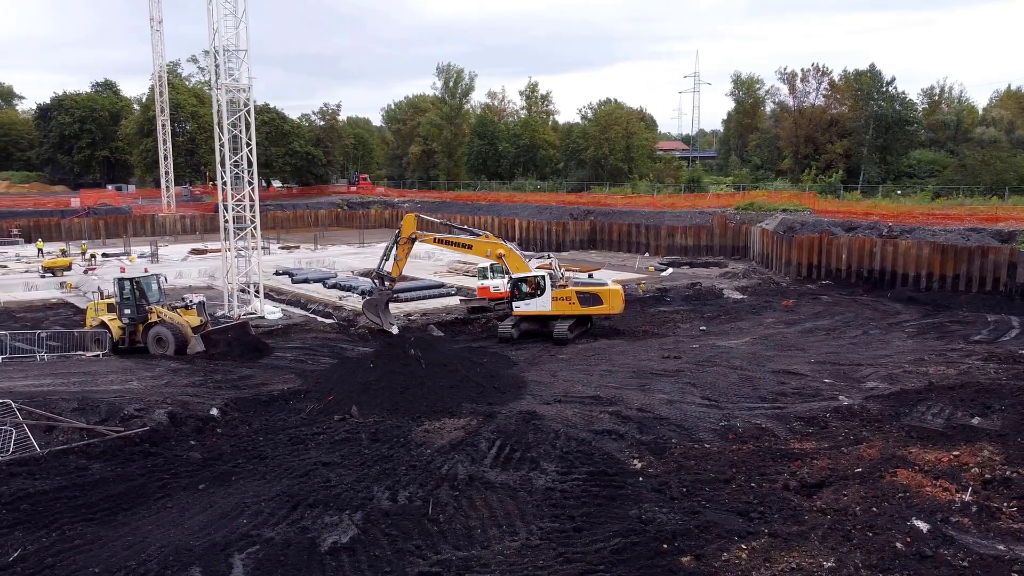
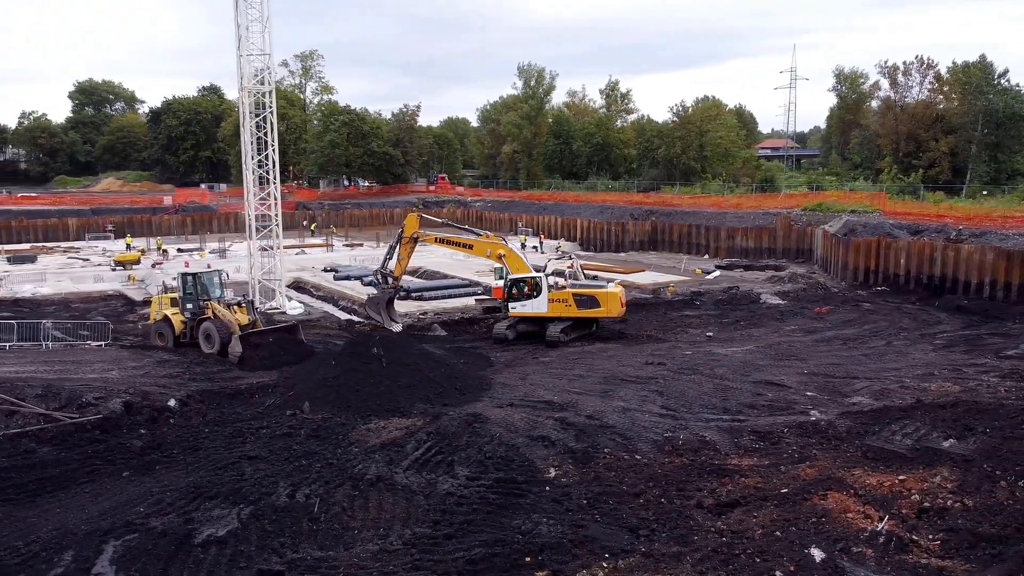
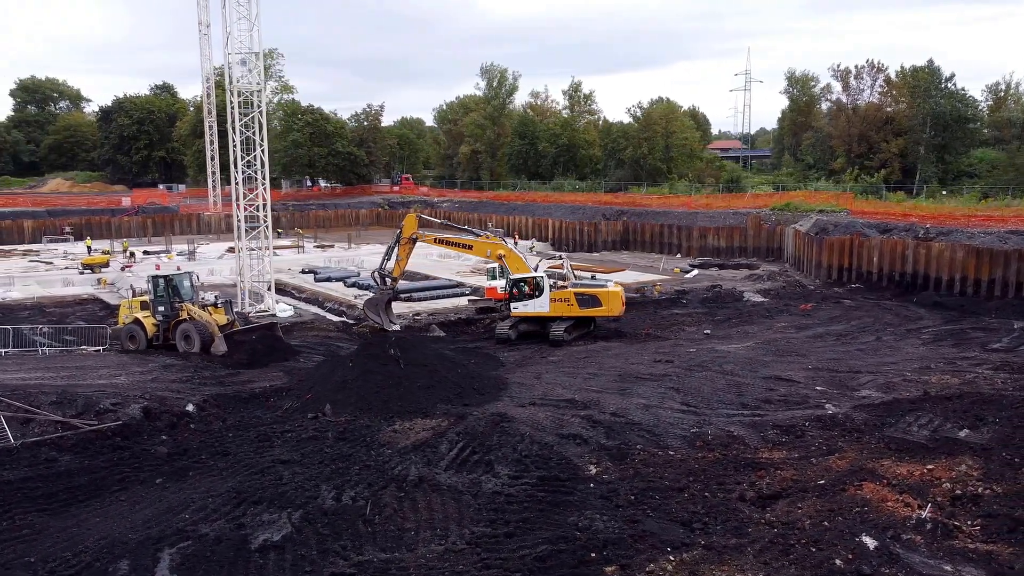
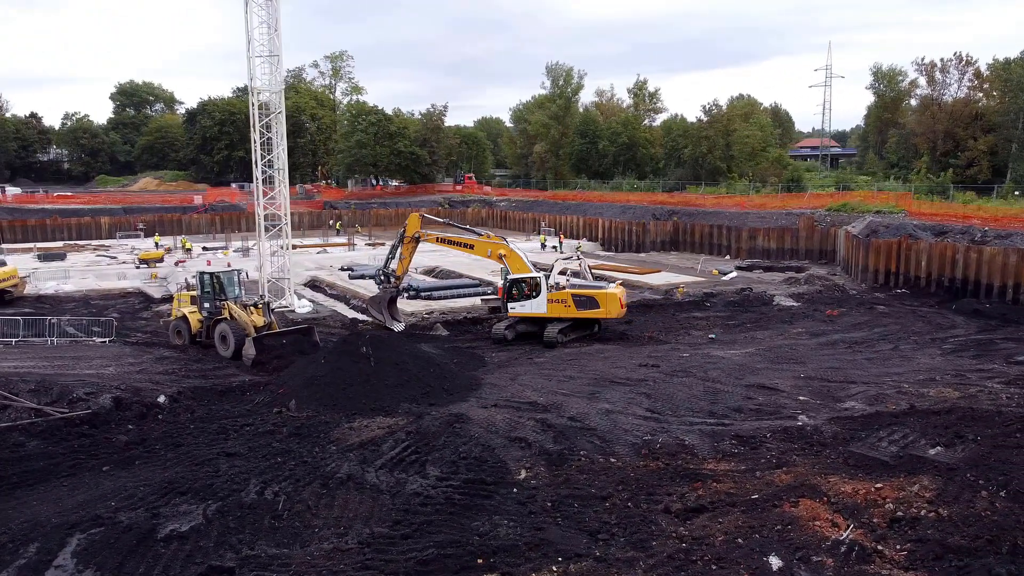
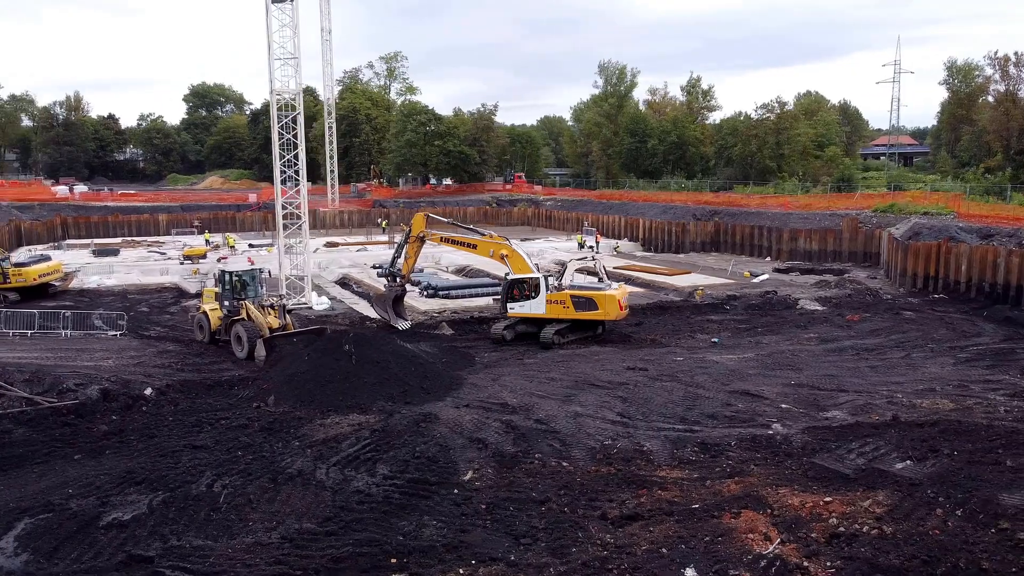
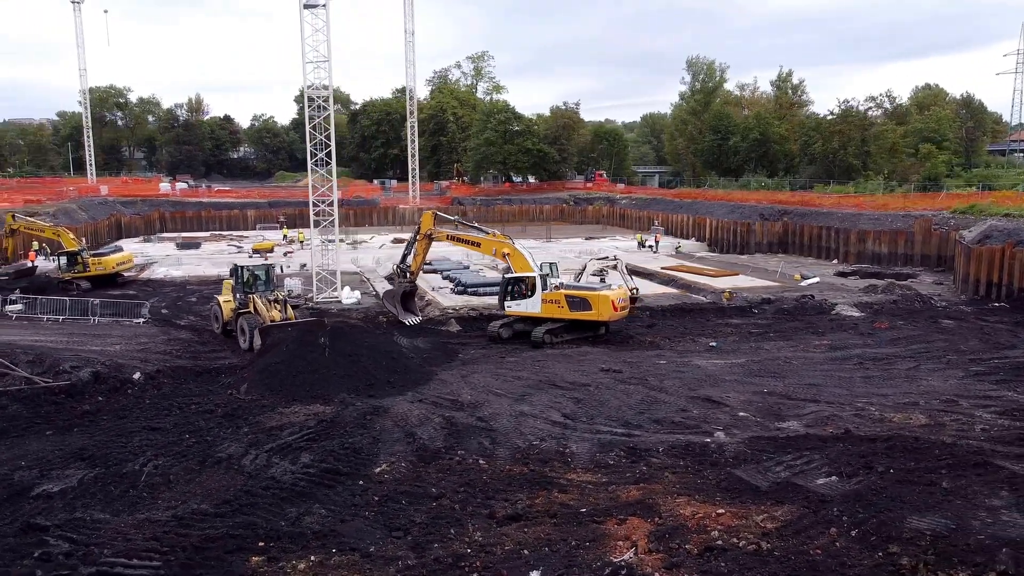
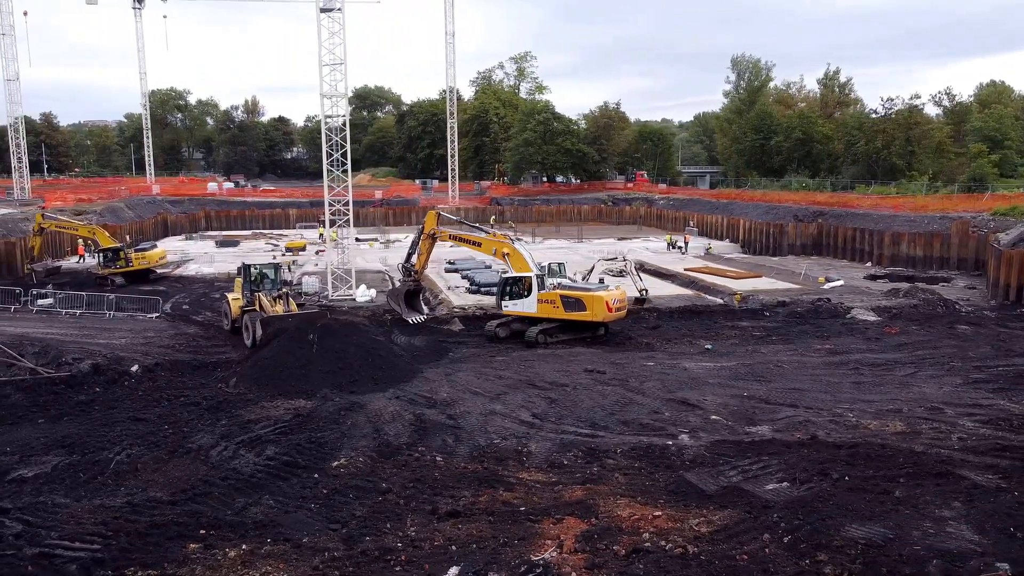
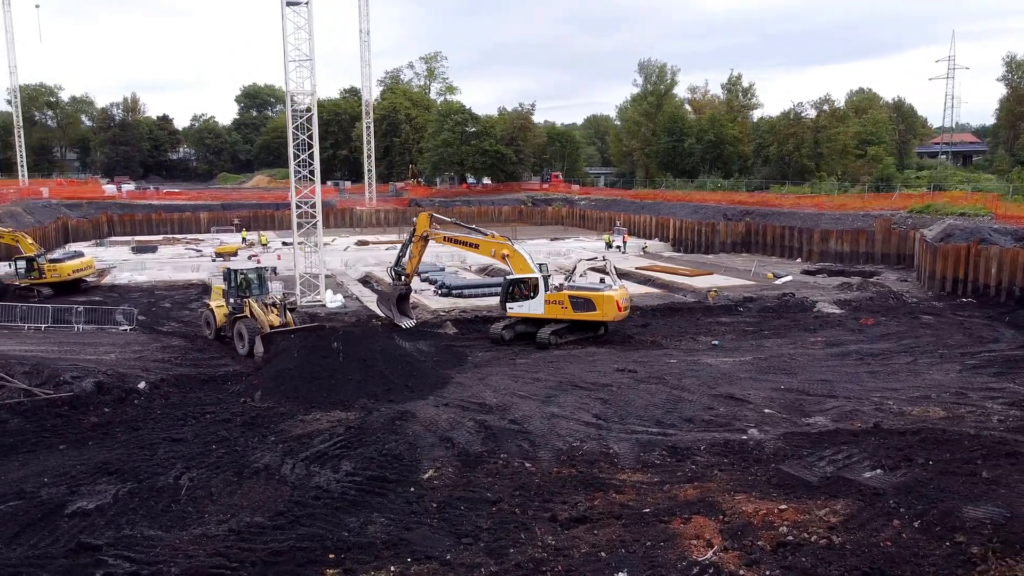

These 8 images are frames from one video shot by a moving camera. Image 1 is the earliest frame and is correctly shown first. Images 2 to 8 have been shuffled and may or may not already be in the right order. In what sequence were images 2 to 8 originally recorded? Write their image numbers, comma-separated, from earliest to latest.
3, 2, 4, 5, 8, 6, 7
